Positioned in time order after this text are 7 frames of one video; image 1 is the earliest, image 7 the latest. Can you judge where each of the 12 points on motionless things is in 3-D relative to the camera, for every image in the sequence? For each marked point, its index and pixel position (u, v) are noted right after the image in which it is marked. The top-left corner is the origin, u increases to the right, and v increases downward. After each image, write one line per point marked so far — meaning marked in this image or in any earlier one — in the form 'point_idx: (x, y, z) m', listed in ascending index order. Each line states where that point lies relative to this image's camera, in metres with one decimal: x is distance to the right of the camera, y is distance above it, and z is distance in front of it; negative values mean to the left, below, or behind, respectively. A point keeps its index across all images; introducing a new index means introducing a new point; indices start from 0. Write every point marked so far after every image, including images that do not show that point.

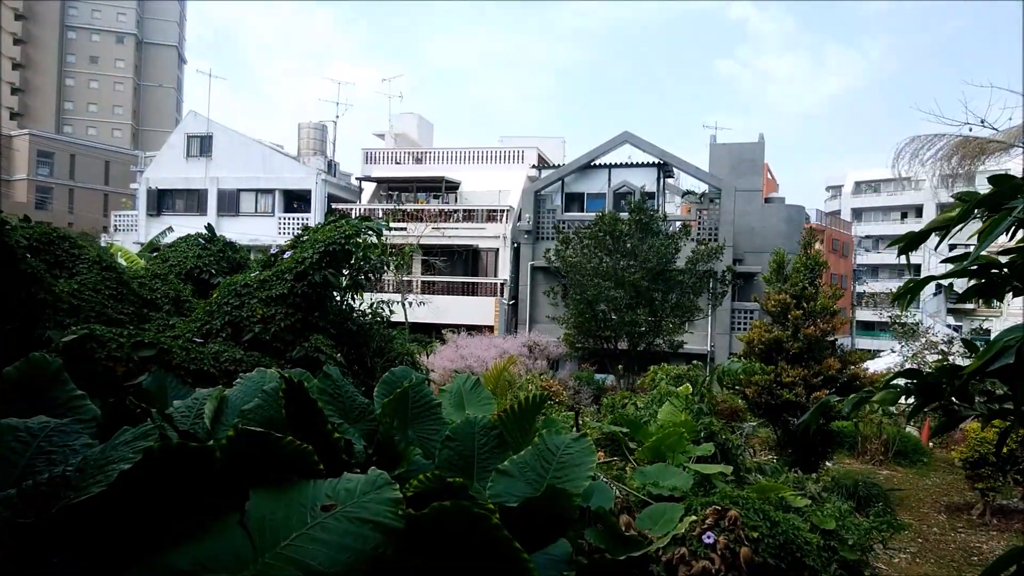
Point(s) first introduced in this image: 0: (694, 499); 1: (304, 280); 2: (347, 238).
0: (+1.0, -1.1, +3.7) m
1: (-1.4, +0.1, +4.7) m
2: (-1.2, +0.4, +4.8) m
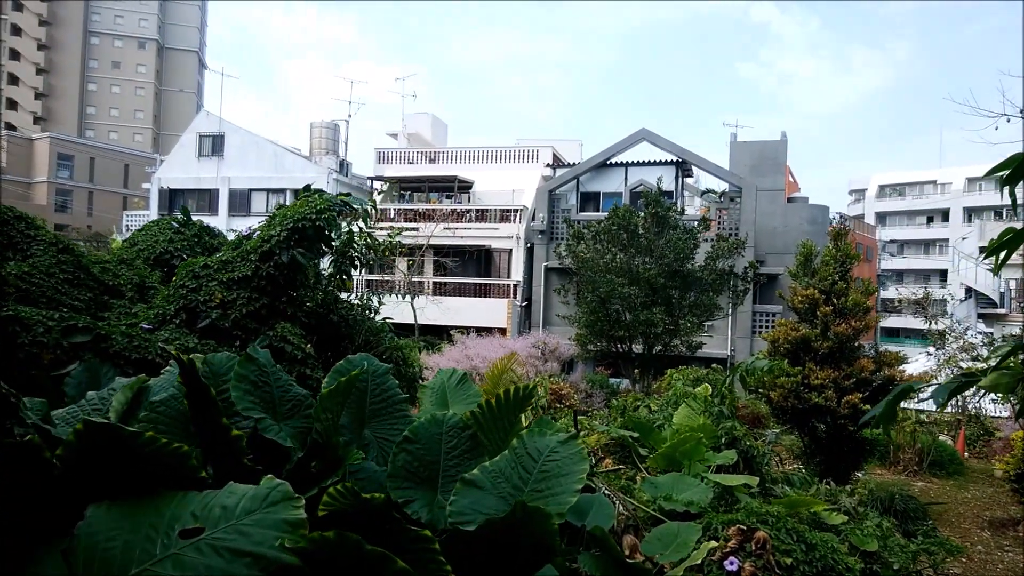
0: (+0.9, -1.0, +3.1) m
1: (-1.5, +0.2, +4.2) m
2: (-1.2, +0.5, +4.3) m
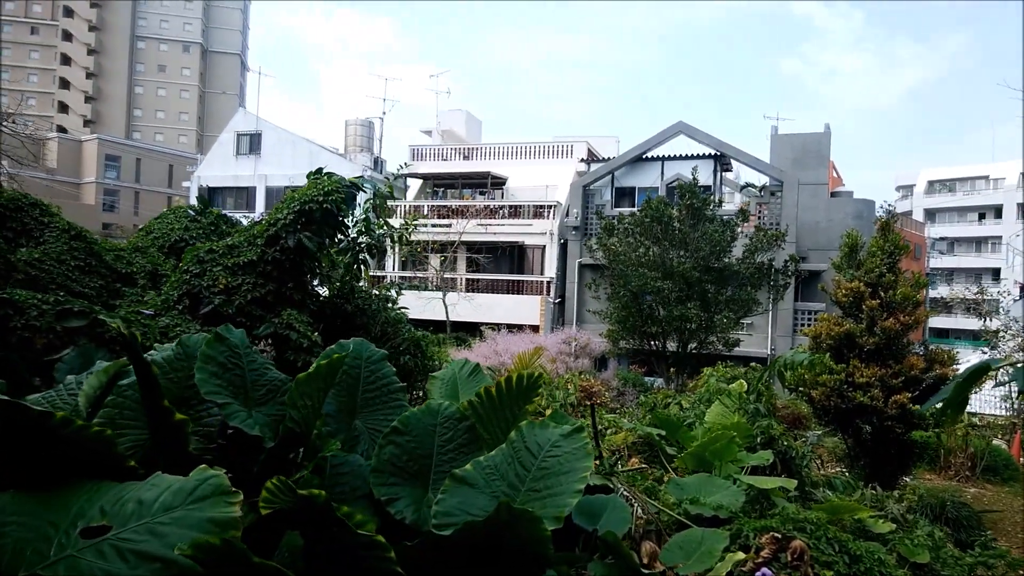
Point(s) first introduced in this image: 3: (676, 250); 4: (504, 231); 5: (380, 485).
0: (+1.0, -0.9, +2.8) m
1: (-1.4, +0.2, +4.0) m
2: (-1.1, +0.6, +4.1) m
3: (+2.4, +0.6, +10.3) m
4: (-0.2, +1.4, +17.3) m
5: (-0.4, -0.6, +2.0) m
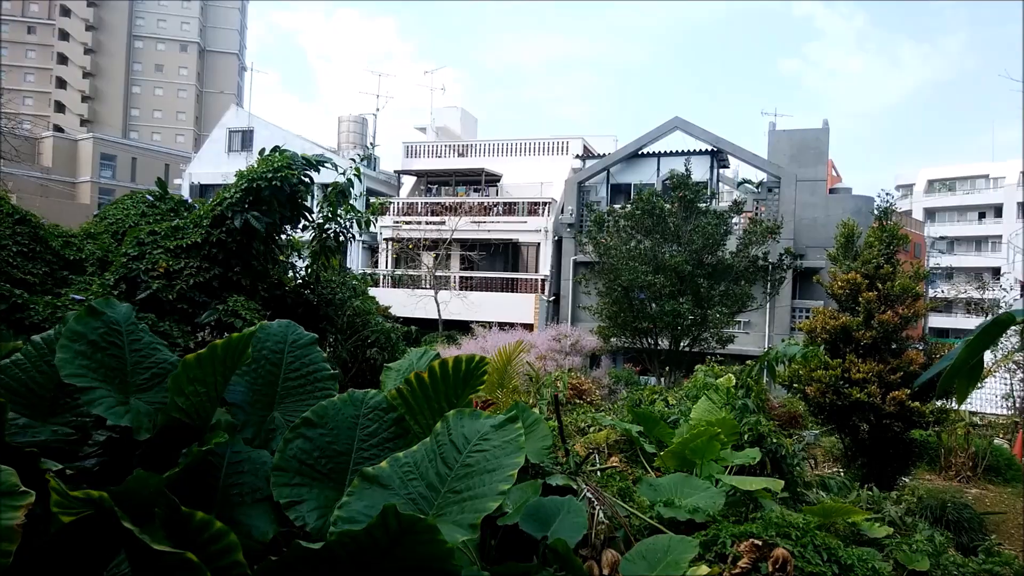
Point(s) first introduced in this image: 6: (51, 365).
0: (+0.8, -0.9, +2.5) m
1: (-1.5, +0.3, +3.7) m
2: (-1.3, +0.6, +3.8) m
3: (+2.3, +0.7, +10.0) m
4: (-0.4, +1.4, +17.0) m
5: (-0.6, -0.5, +1.7) m
6: (-1.3, -0.2, +1.9) m
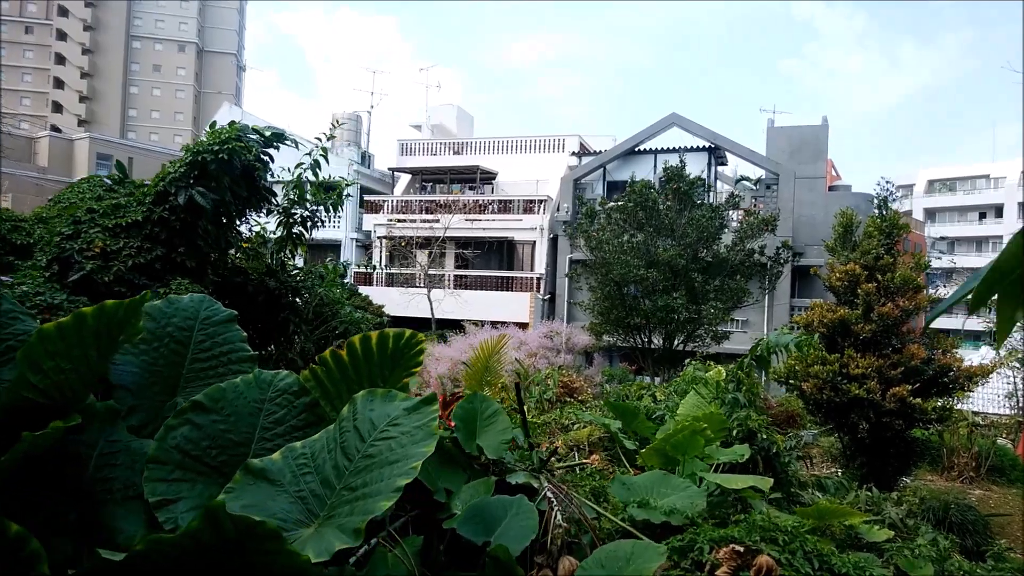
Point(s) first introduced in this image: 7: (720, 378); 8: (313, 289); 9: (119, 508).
0: (+0.6, -0.8, +2.2) m
1: (-1.7, +0.4, +3.4) m
2: (-1.4, +0.7, +3.5) m
3: (+2.1, +0.7, +9.8) m
4: (-0.5, +1.5, +16.7) m
5: (-0.7, -0.4, +1.4) m
6: (-1.4, -0.1, +1.6) m
7: (+1.4, -0.6, +4.6) m
8: (-1.3, 0.0, +4.7) m
9: (-0.8, -0.5, +1.5) m
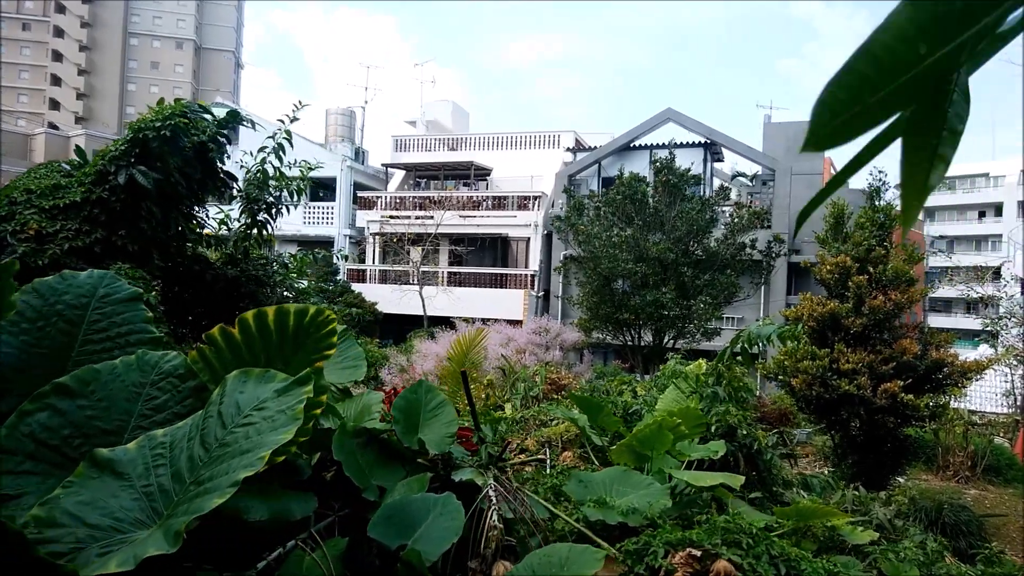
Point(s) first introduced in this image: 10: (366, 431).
0: (+0.4, -0.7, +2.1) m
1: (-1.9, +0.5, +3.2) m
2: (-1.6, +0.8, +3.3) m
3: (+1.9, +0.8, +9.6) m
4: (-0.7, +1.6, +16.5) m
5: (-0.9, -0.3, +1.2) m
6: (-1.6, -0.1, +1.4) m
7: (+1.2, -0.5, +4.4) m
8: (-1.5, +0.1, +4.5) m
9: (-1.0, -0.4, +1.3) m
10: (-0.4, -0.4, +2.1) m
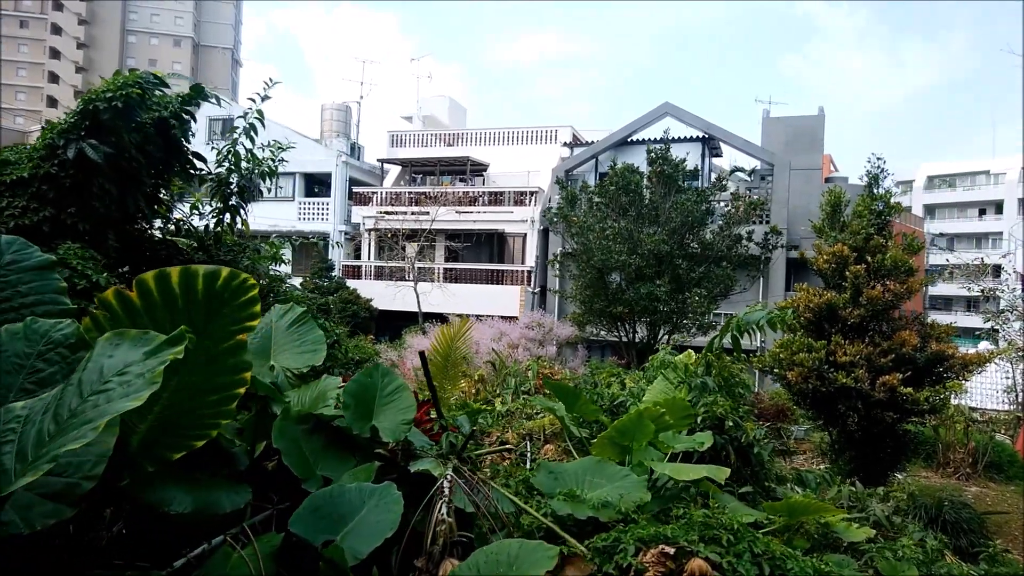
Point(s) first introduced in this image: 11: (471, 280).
0: (+0.3, -0.6, +1.9) m
1: (-2.0, +0.6, +3.0) m
2: (-1.7, +0.9, +3.1) m
3: (+1.8, +0.9, +9.4) m
4: (-0.8, +1.7, +16.3) m
5: (-1.0, -0.3, +1.0) m
6: (-1.7, 0.0, +1.3) m
7: (+1.1, -0.5, +4.2) m
8: (-1.6, +0.1, +4.3) m
9: (-1.1, -0.3, +1.1) m
10: (-0.6, -0.4, +2.0) m
11: (-1.1, +0.2, +16.2) m
